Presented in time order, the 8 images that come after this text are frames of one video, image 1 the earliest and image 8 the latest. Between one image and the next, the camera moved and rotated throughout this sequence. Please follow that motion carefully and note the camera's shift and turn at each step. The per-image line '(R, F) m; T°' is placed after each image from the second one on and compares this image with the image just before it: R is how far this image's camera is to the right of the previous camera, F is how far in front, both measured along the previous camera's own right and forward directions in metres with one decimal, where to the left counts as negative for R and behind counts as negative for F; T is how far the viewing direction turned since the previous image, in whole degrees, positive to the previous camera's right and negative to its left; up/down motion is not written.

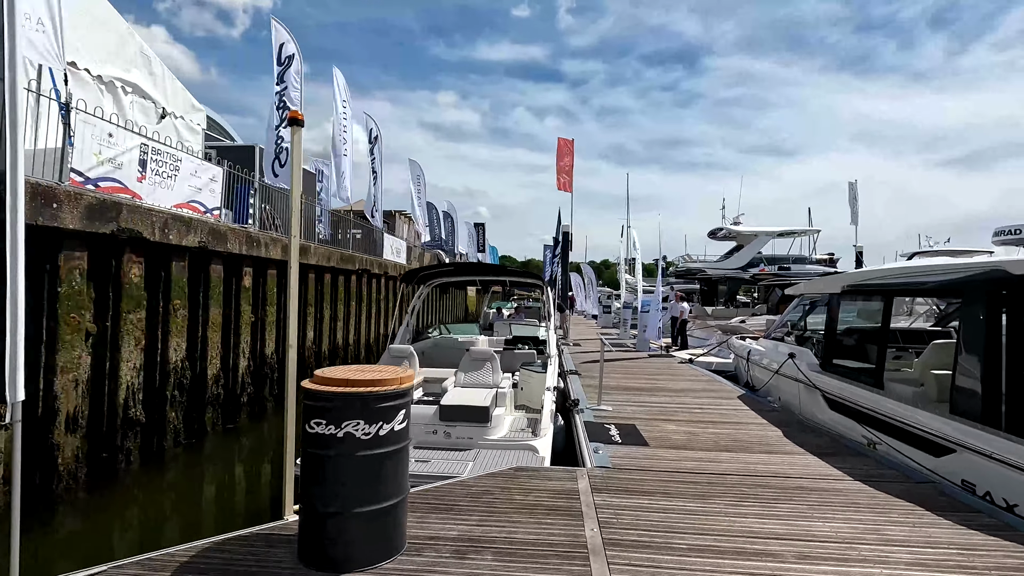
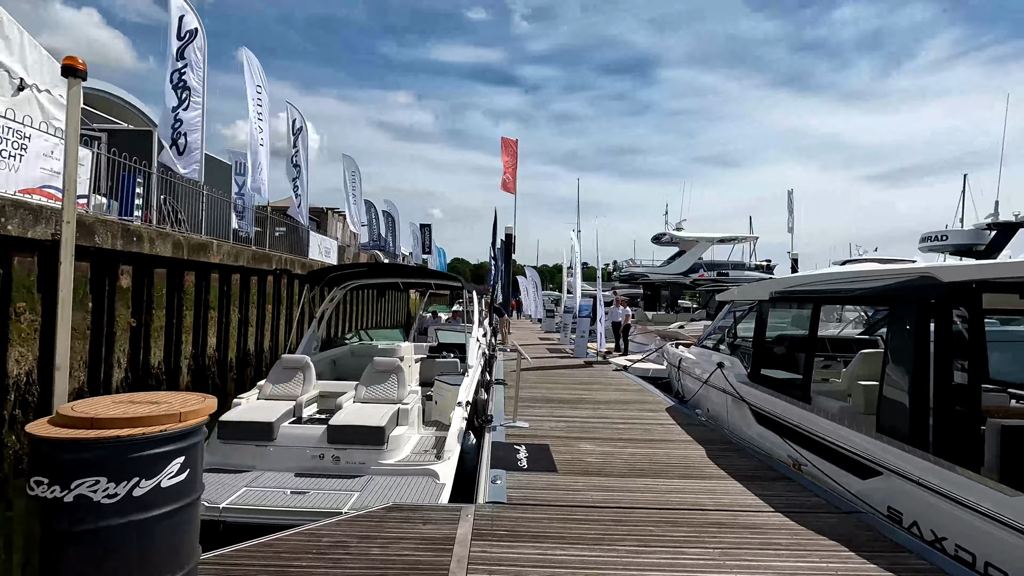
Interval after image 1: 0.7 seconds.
(+0.5, +0.6) m; +5°
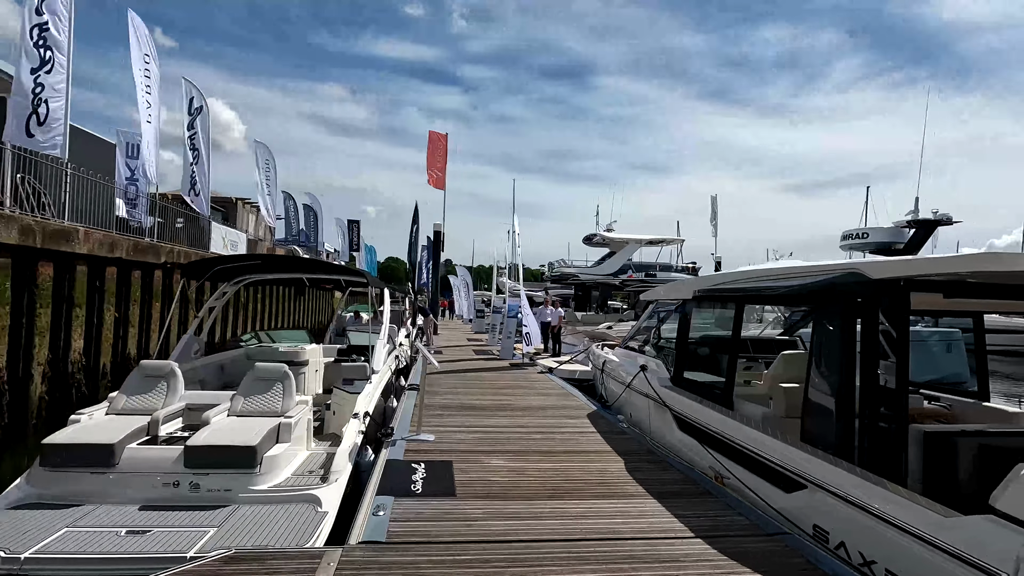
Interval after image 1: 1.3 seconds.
(+0.3, +0.6) m; +7°
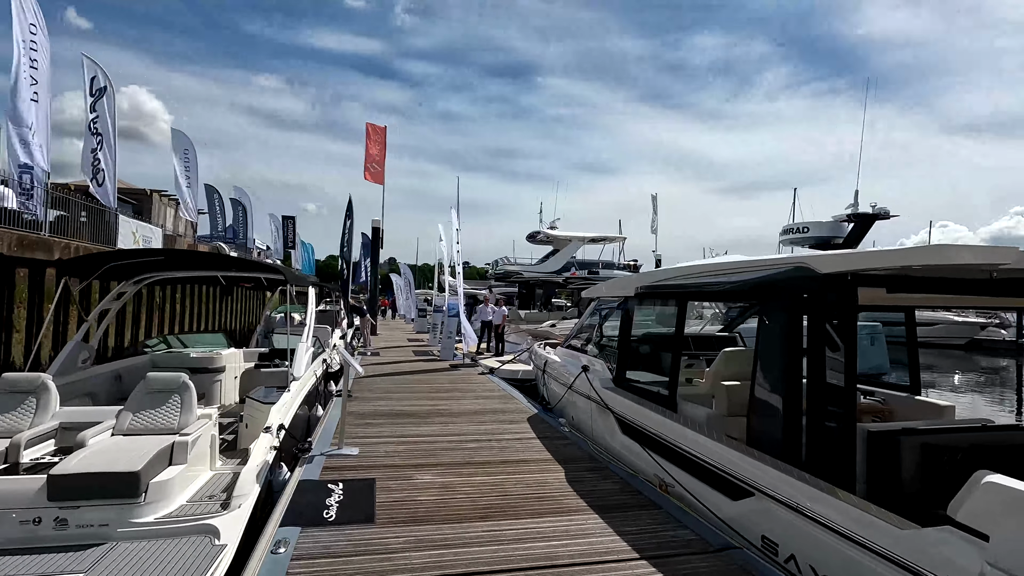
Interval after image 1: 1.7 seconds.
(+0.1, +0.4) m; +6°
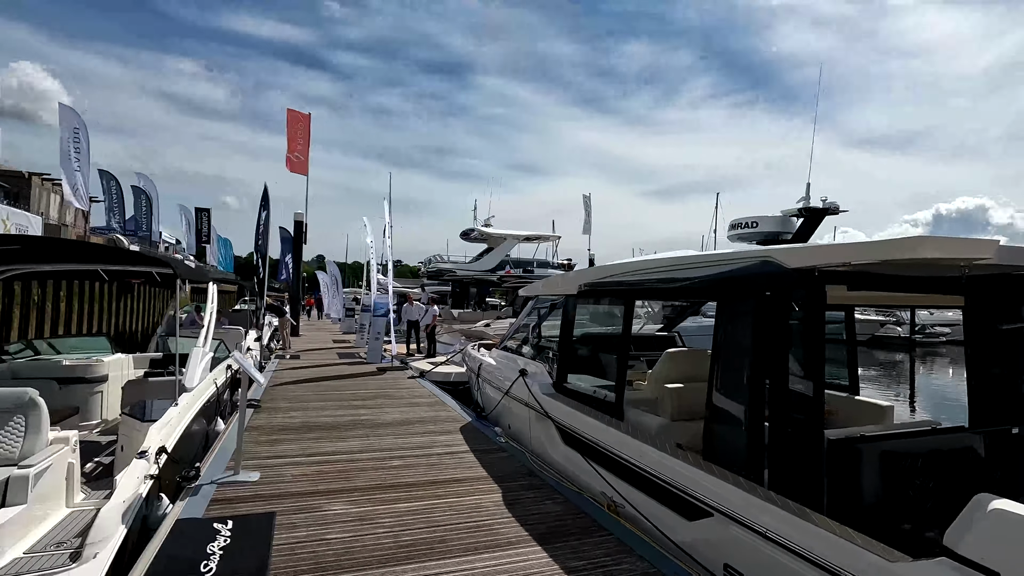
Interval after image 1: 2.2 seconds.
(0.0, +0.5) m; +7°
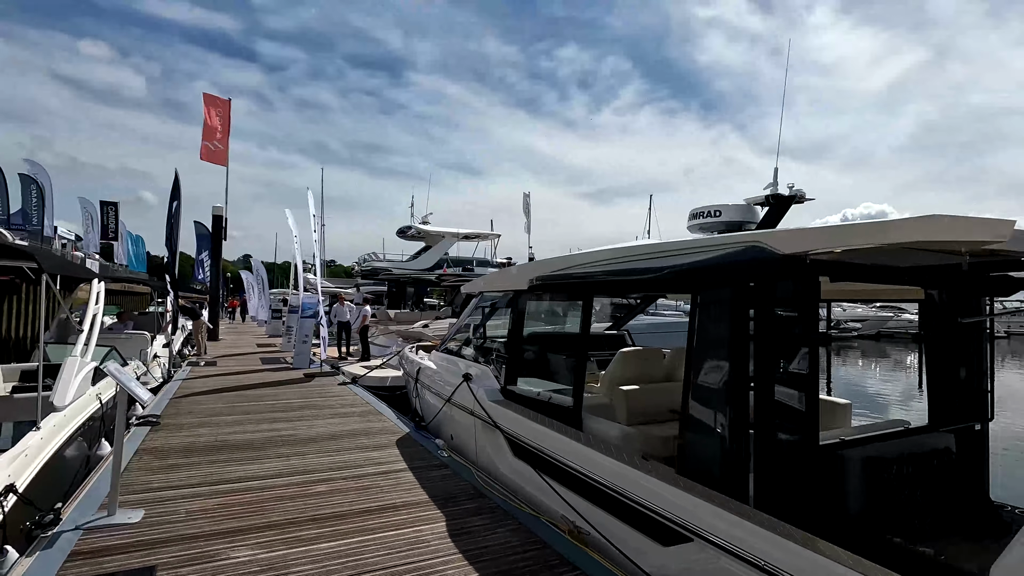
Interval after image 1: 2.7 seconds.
(0.0, +0.5) m; +7°
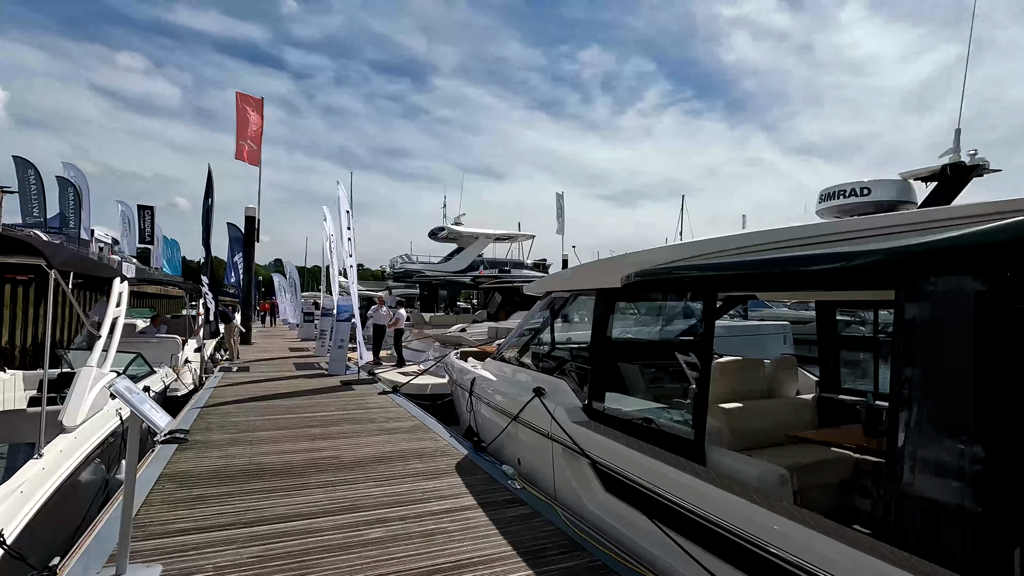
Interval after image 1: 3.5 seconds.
(-0.4, +0.8) m; -3°
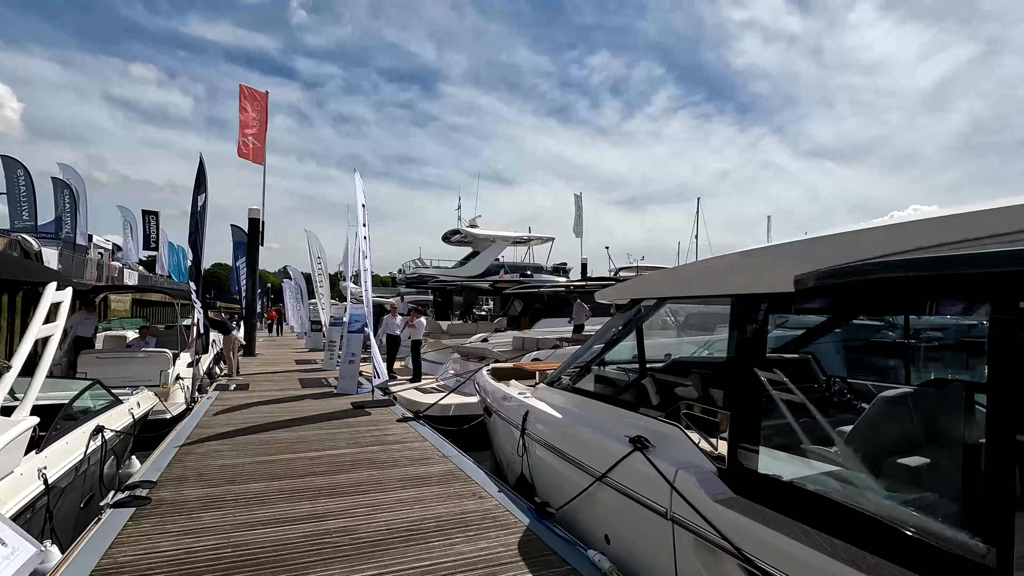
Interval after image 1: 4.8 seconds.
(-0.4, +1.3) m; -1°
